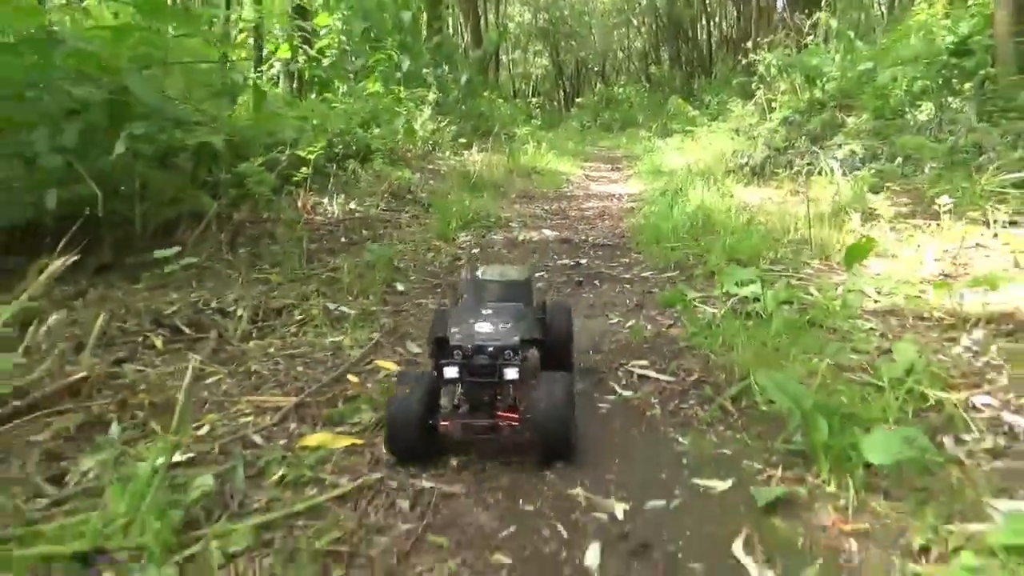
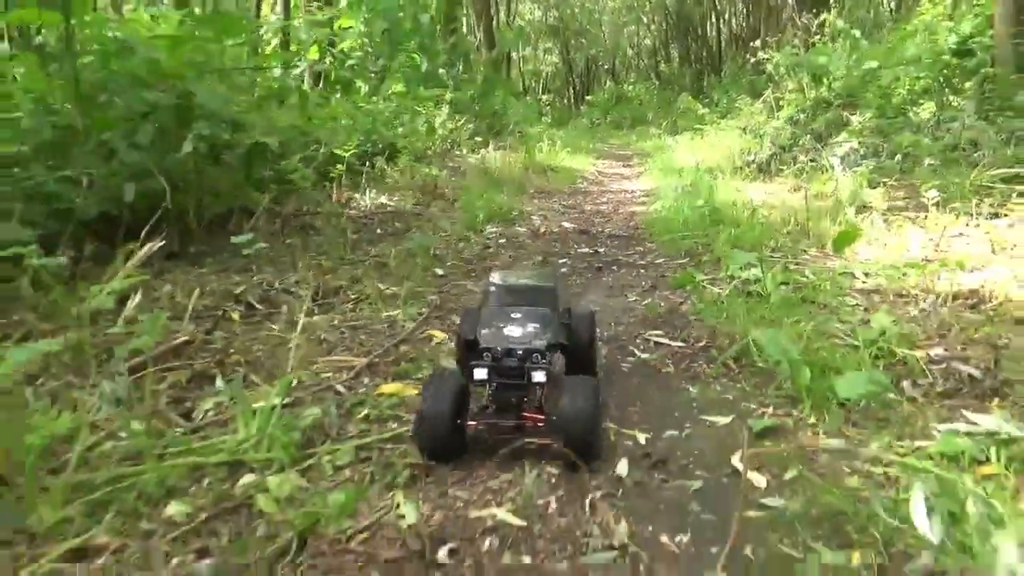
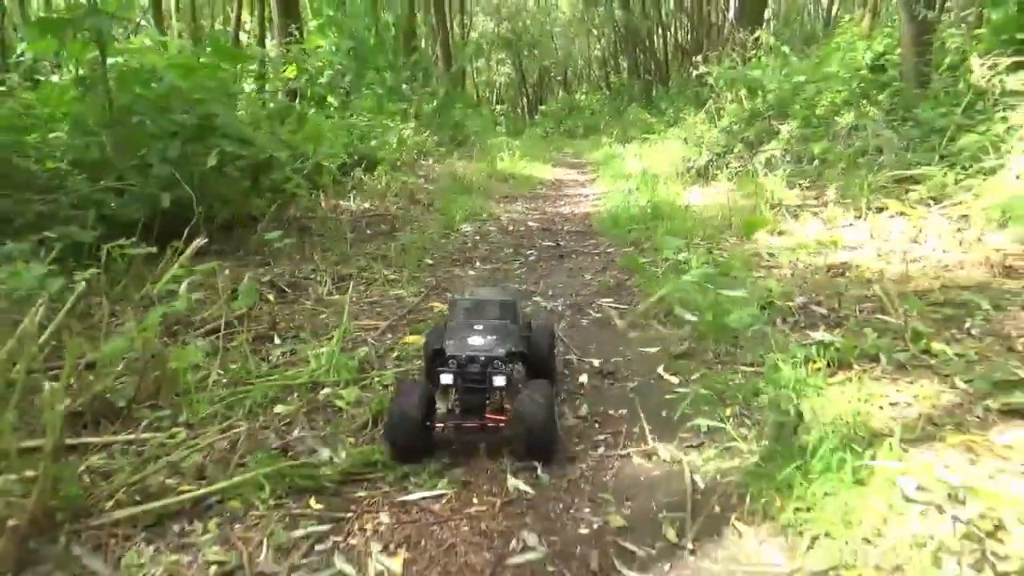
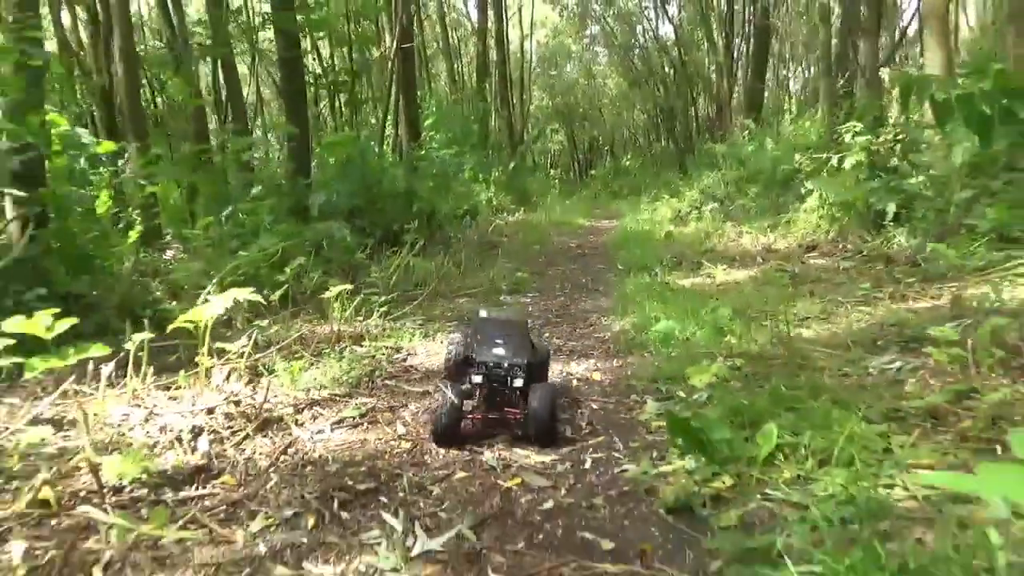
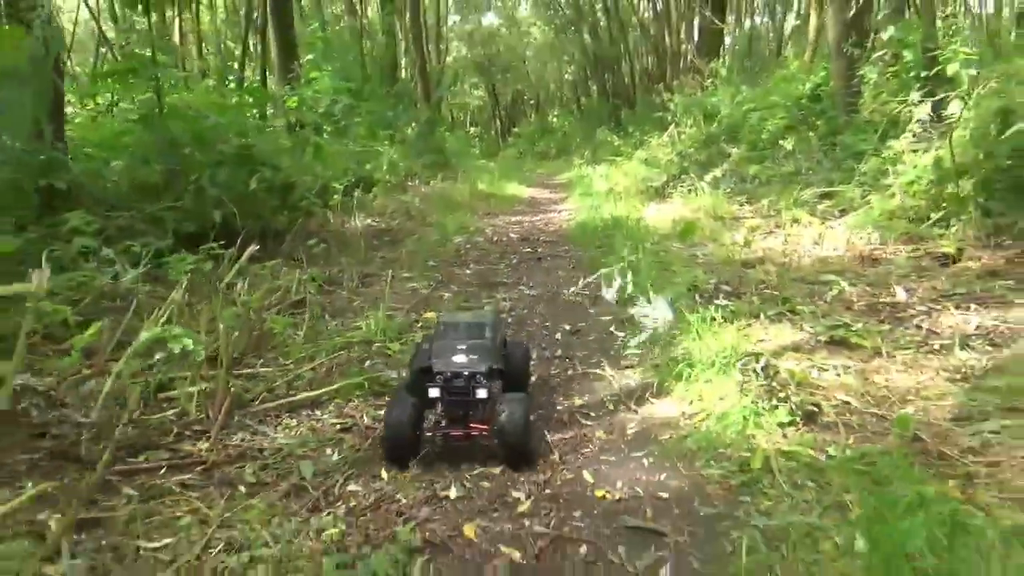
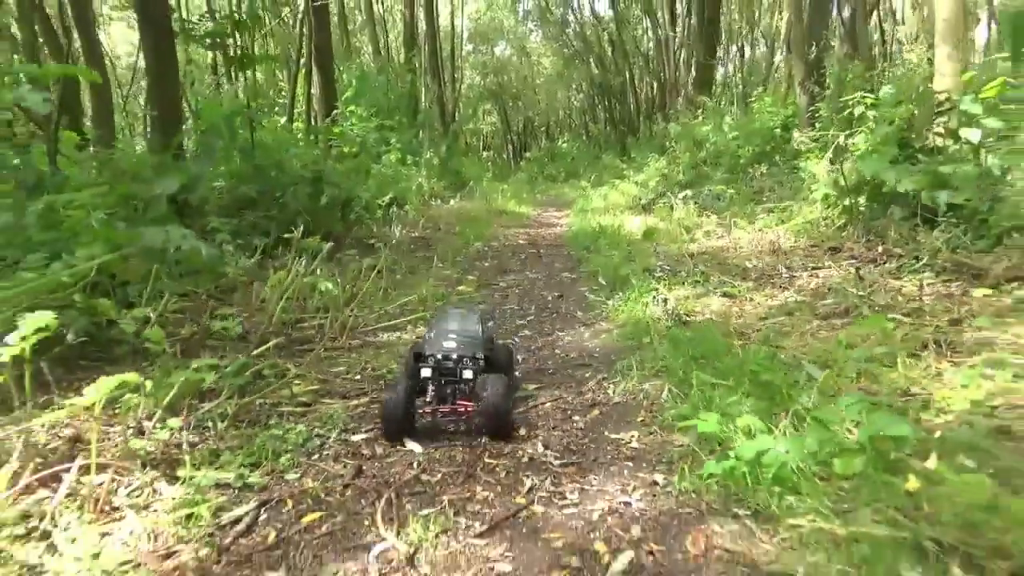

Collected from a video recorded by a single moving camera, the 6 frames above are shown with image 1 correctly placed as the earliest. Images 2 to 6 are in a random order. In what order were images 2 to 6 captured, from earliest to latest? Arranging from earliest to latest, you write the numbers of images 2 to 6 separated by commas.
2, 3, 5, 6, 4
